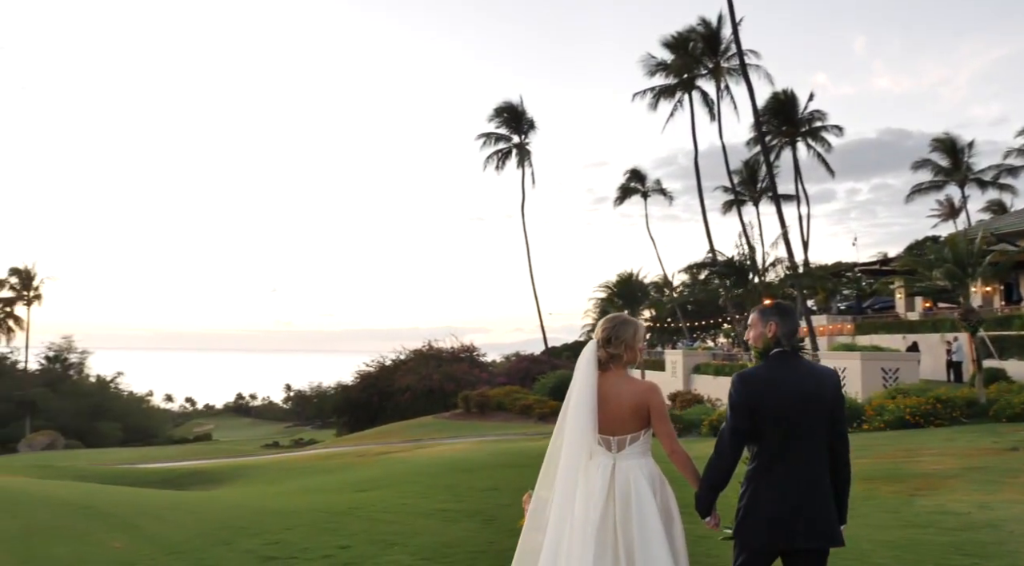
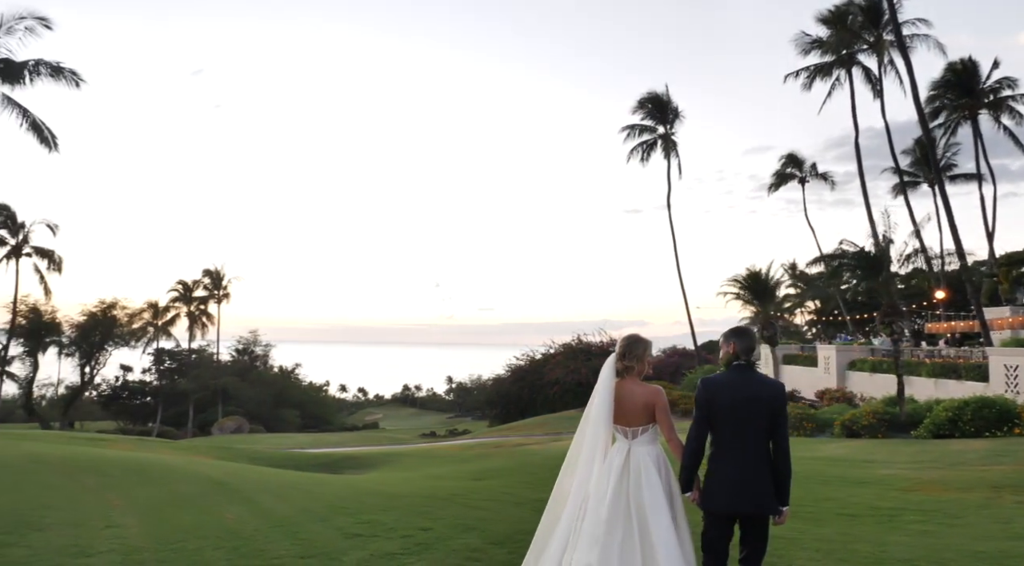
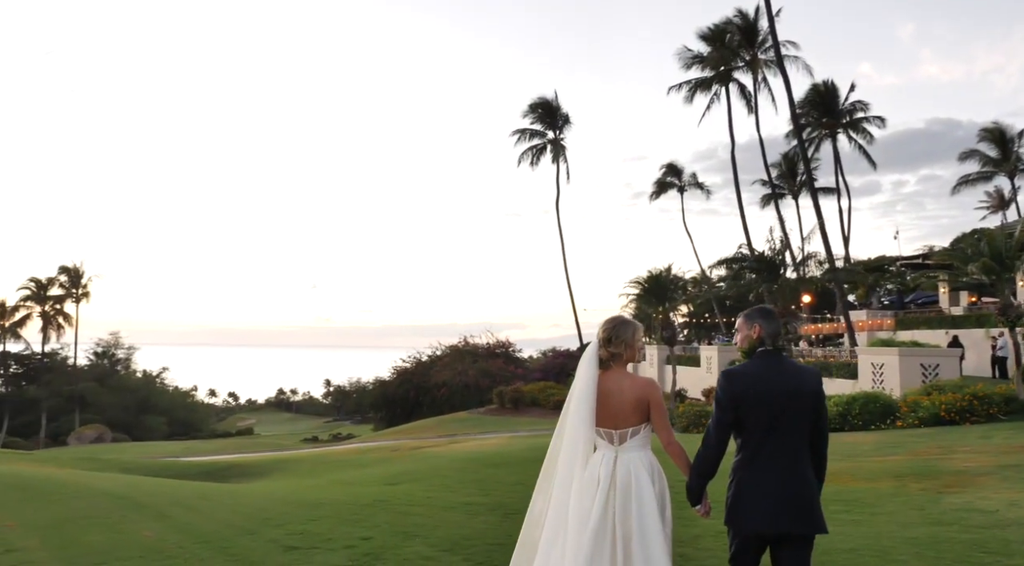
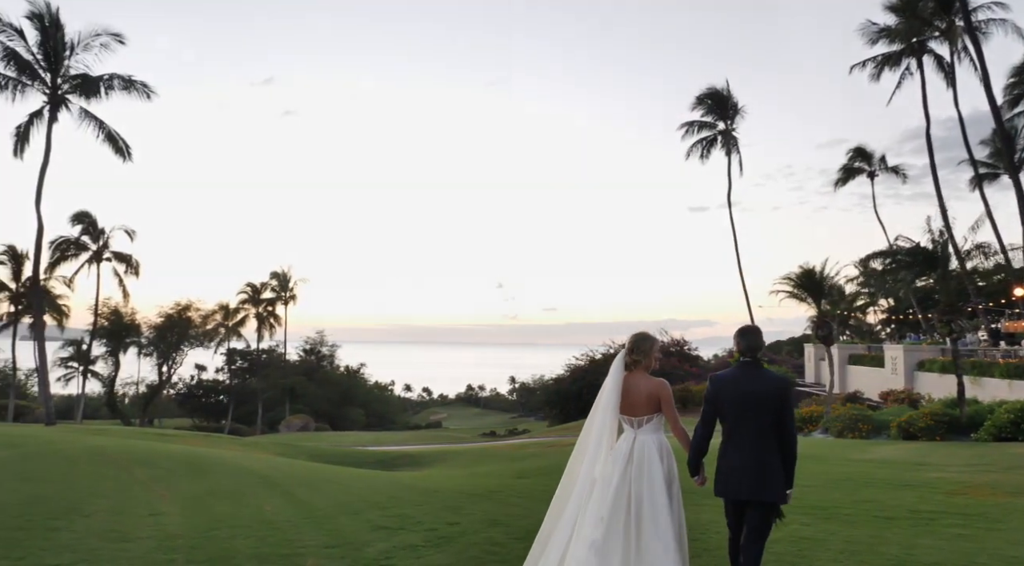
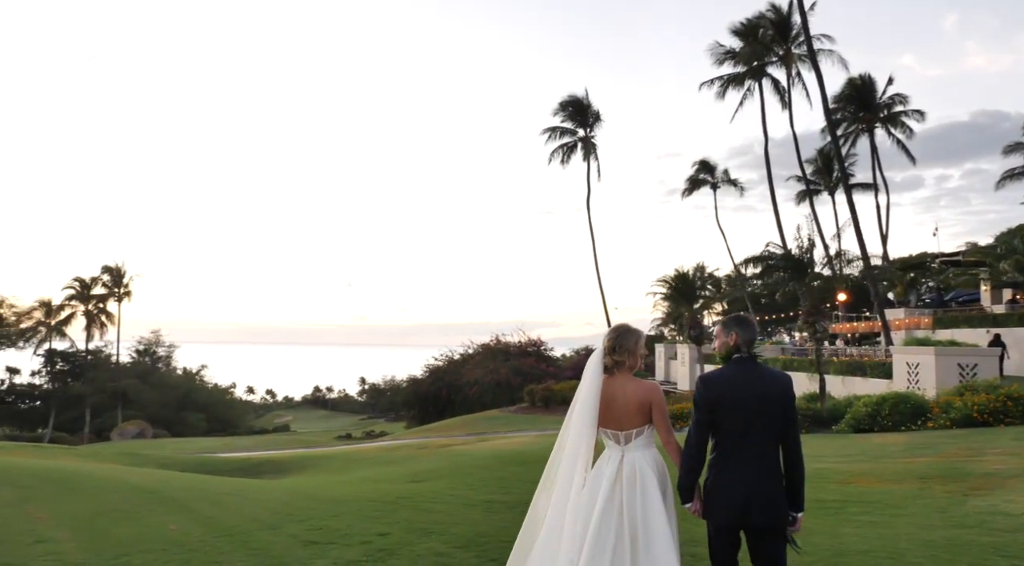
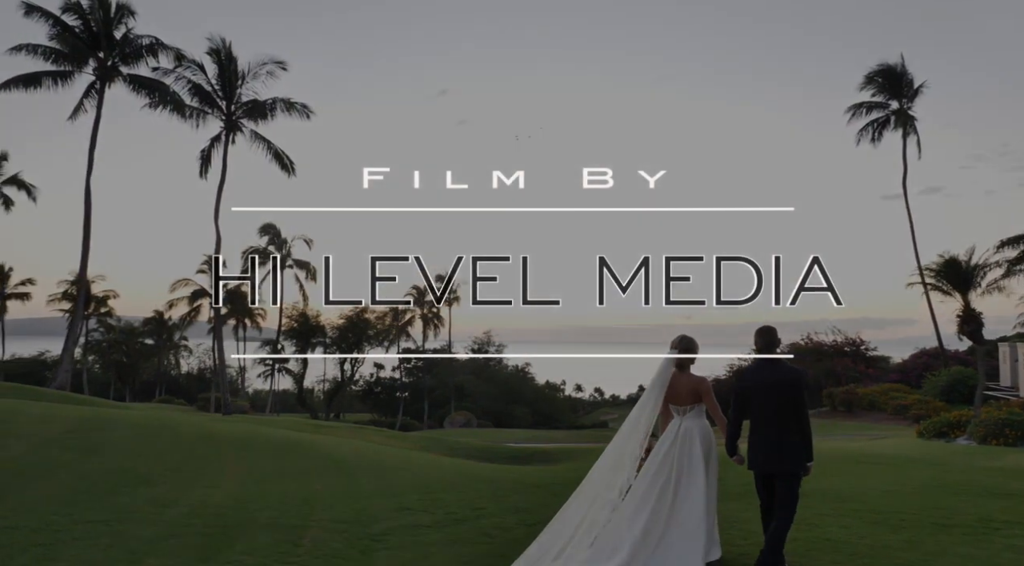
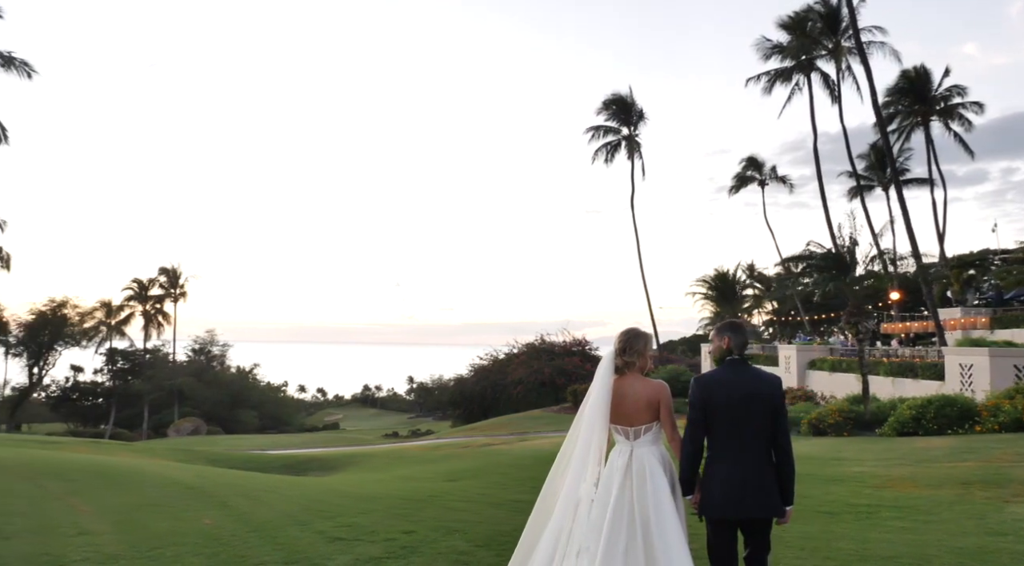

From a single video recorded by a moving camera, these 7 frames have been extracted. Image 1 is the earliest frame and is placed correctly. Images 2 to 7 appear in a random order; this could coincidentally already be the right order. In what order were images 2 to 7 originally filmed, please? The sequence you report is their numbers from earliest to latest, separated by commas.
3, 5, 7, 2, 4, 6
